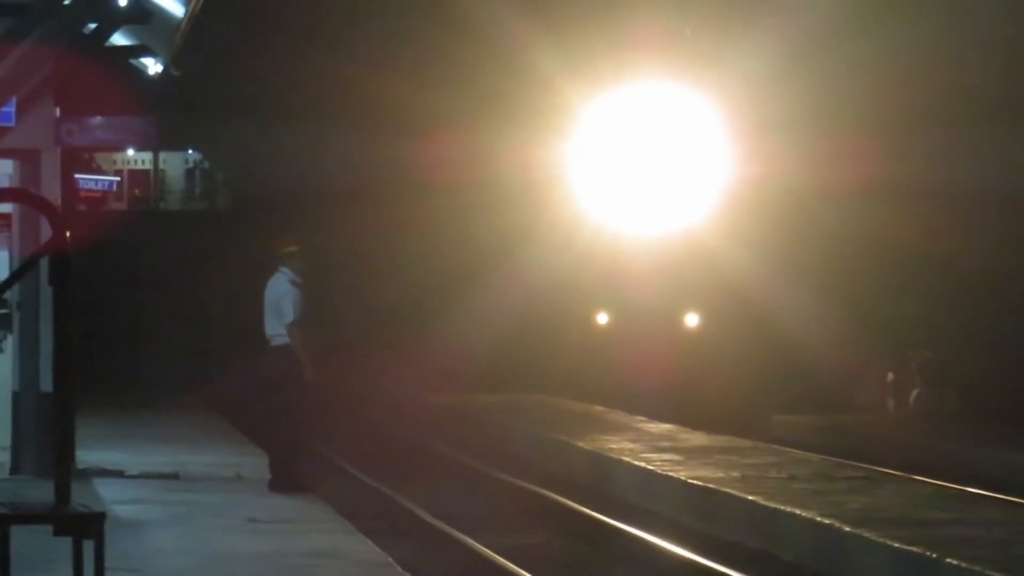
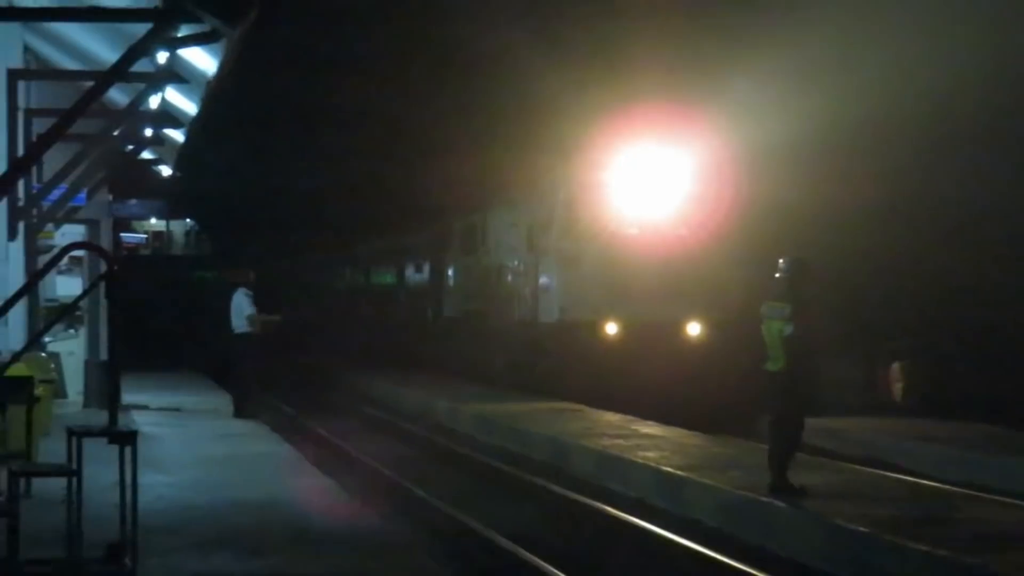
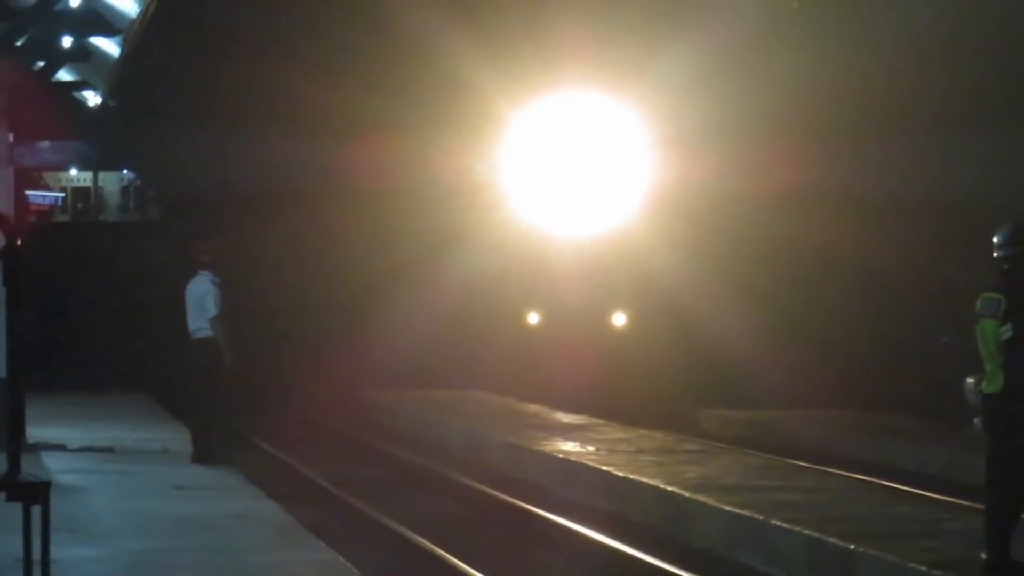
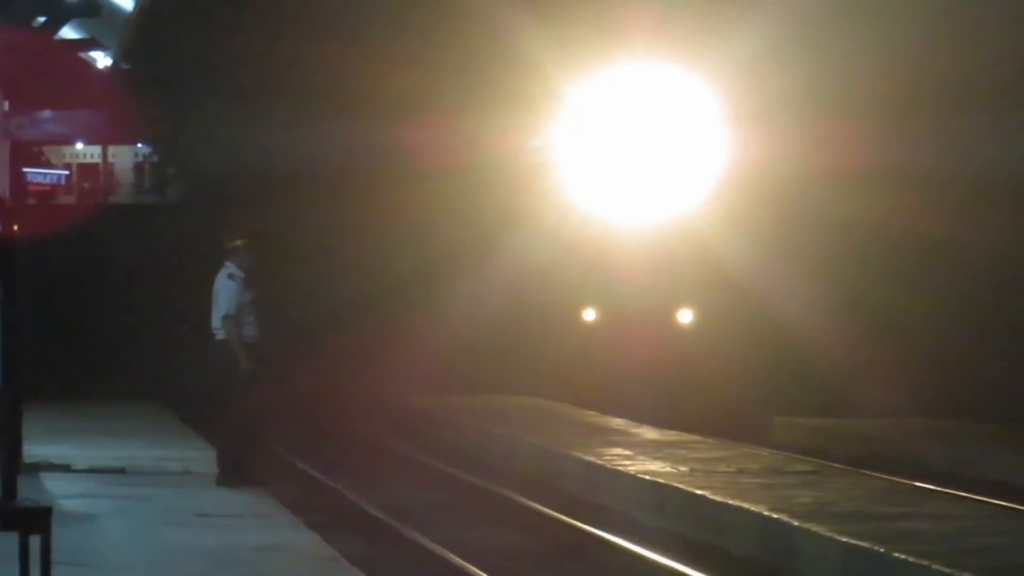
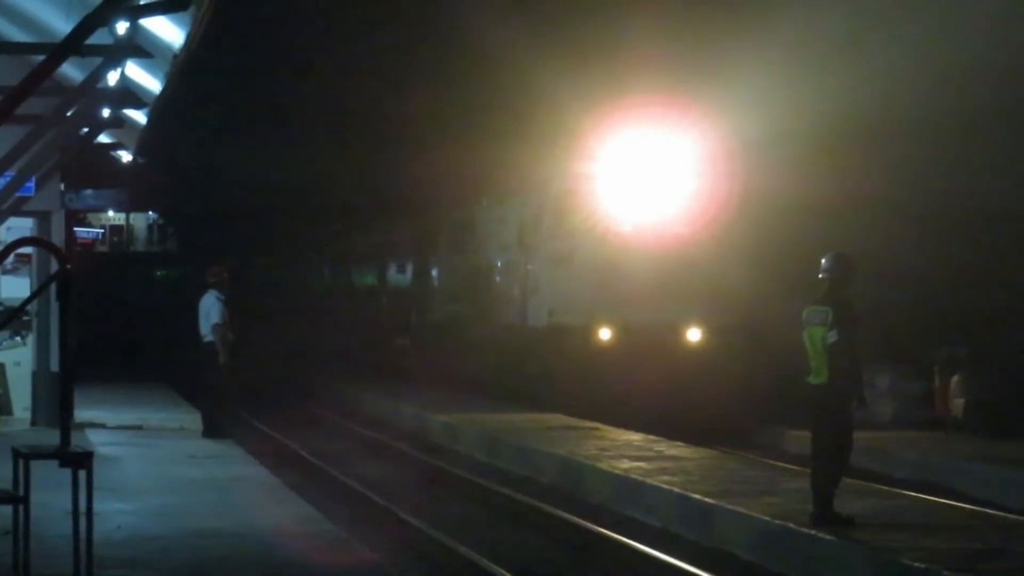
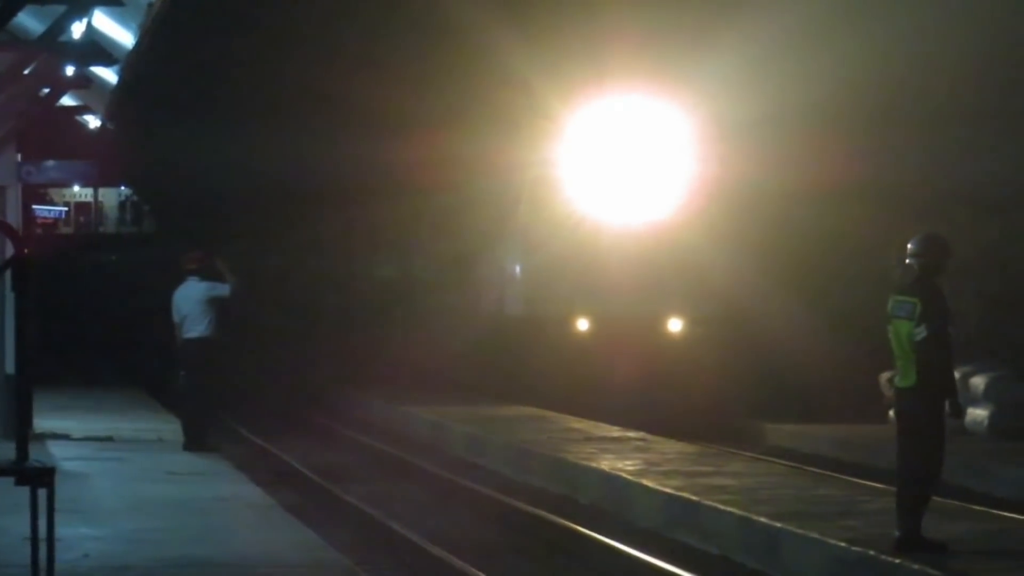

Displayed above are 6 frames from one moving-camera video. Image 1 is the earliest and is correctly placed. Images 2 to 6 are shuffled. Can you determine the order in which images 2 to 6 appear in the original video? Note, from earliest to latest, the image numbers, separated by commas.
4, 3, 6, 5, 2
